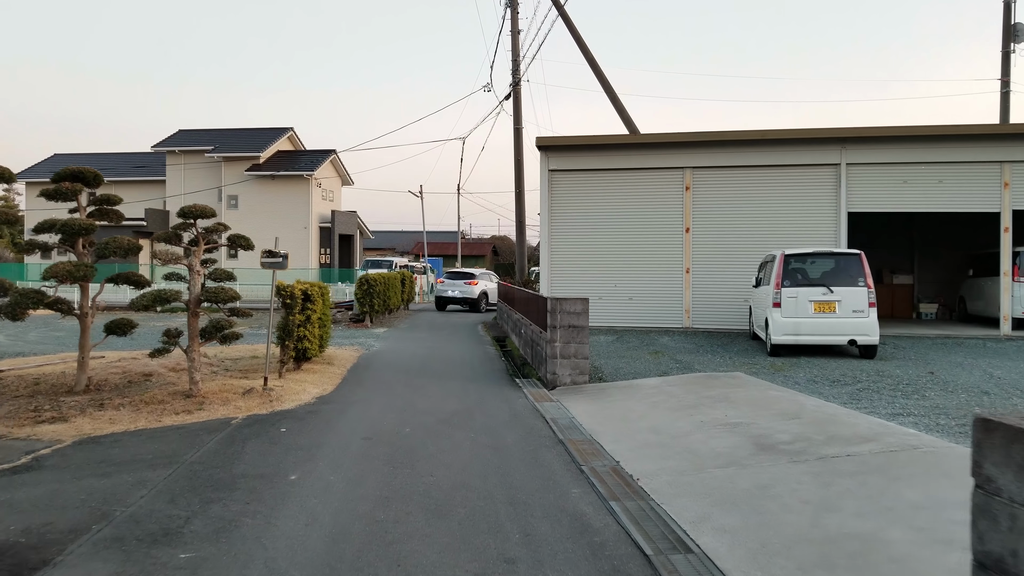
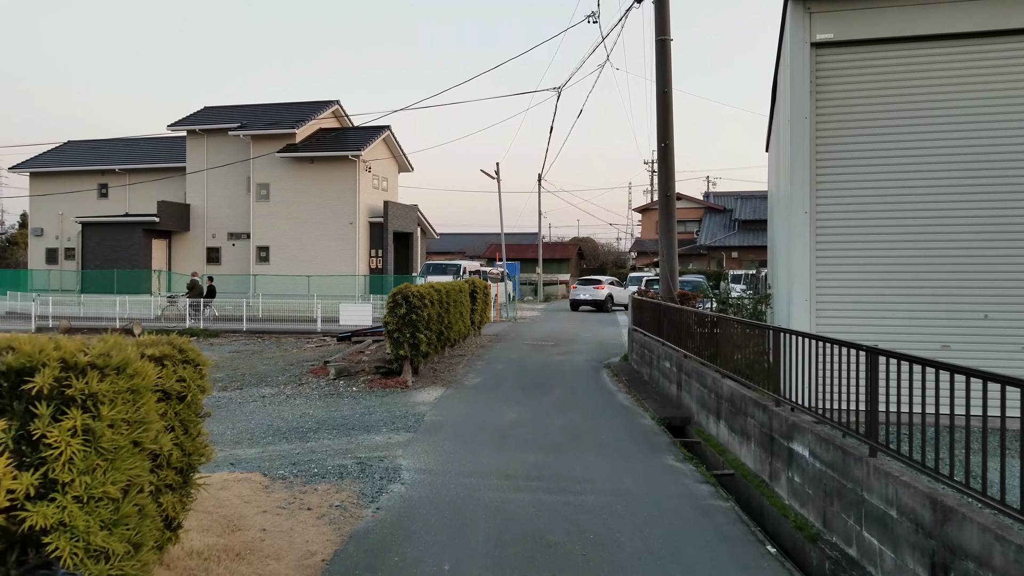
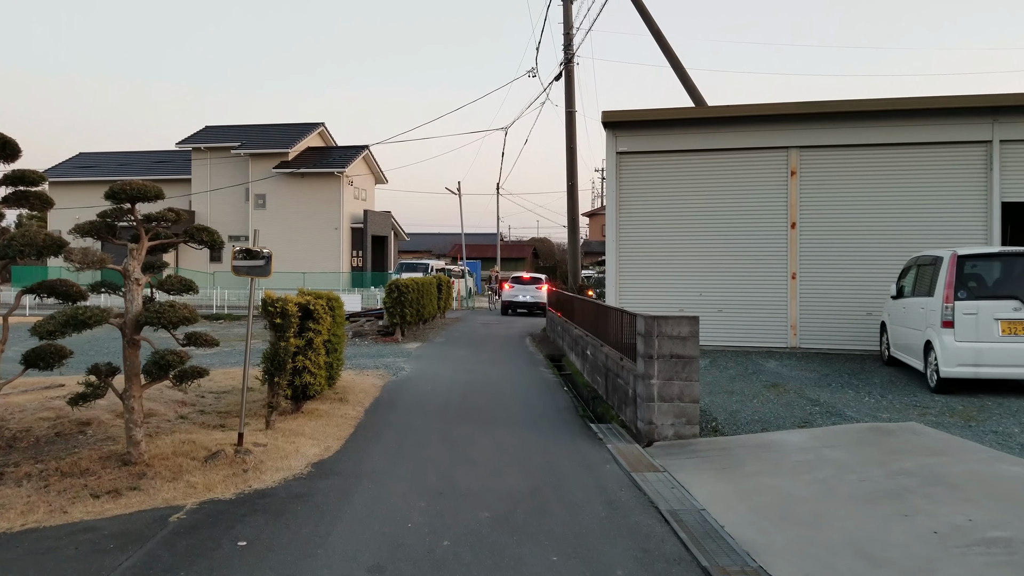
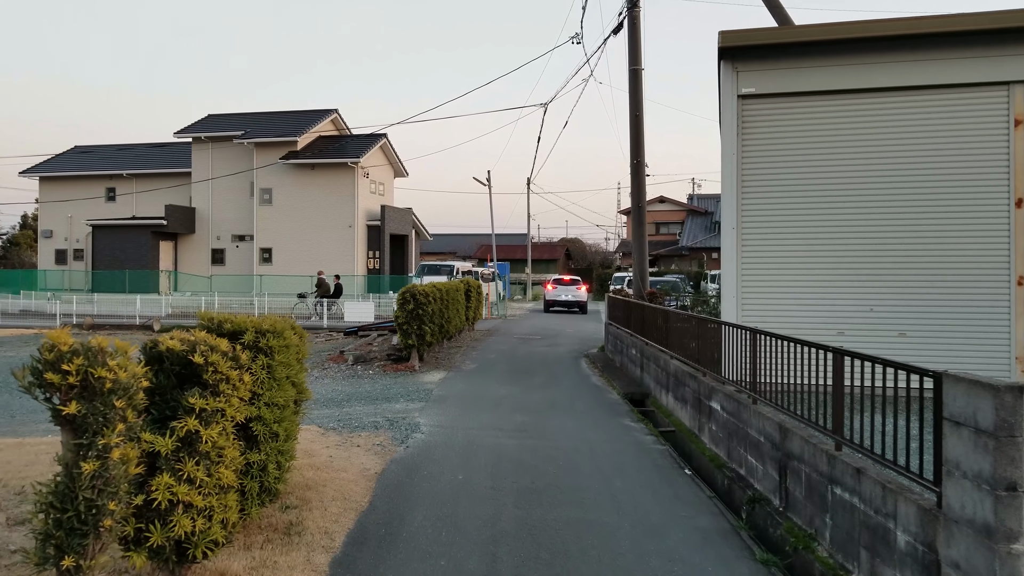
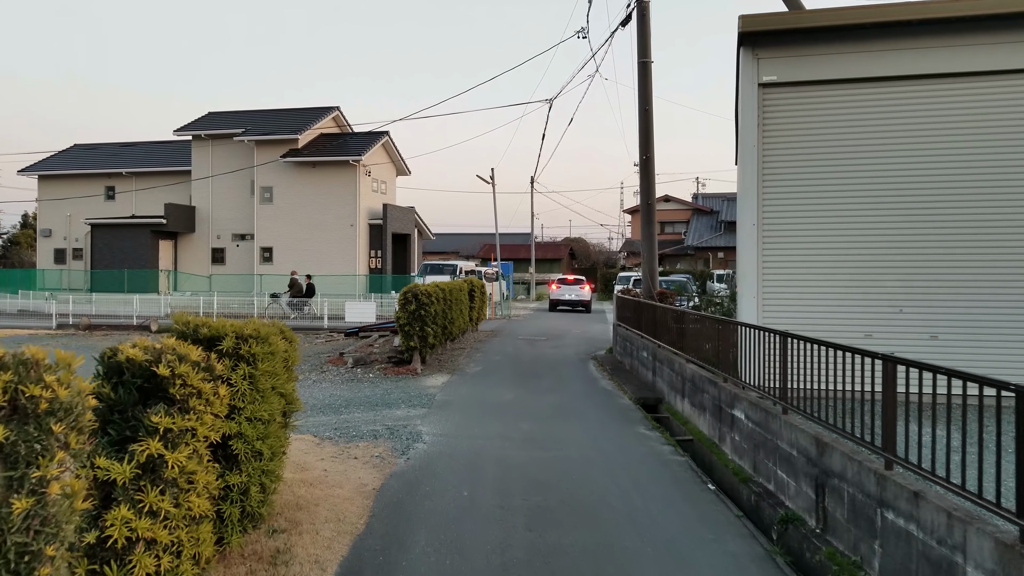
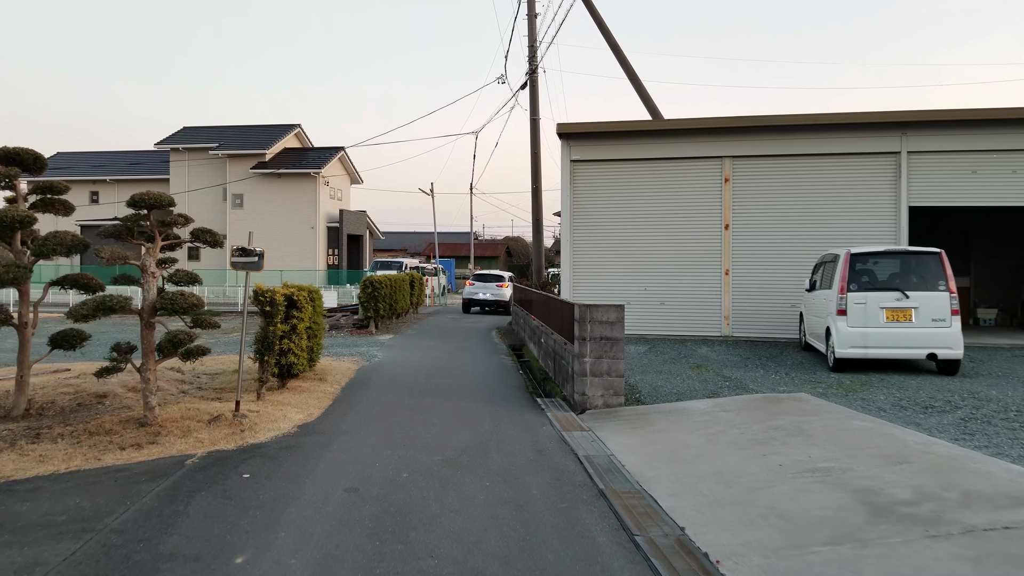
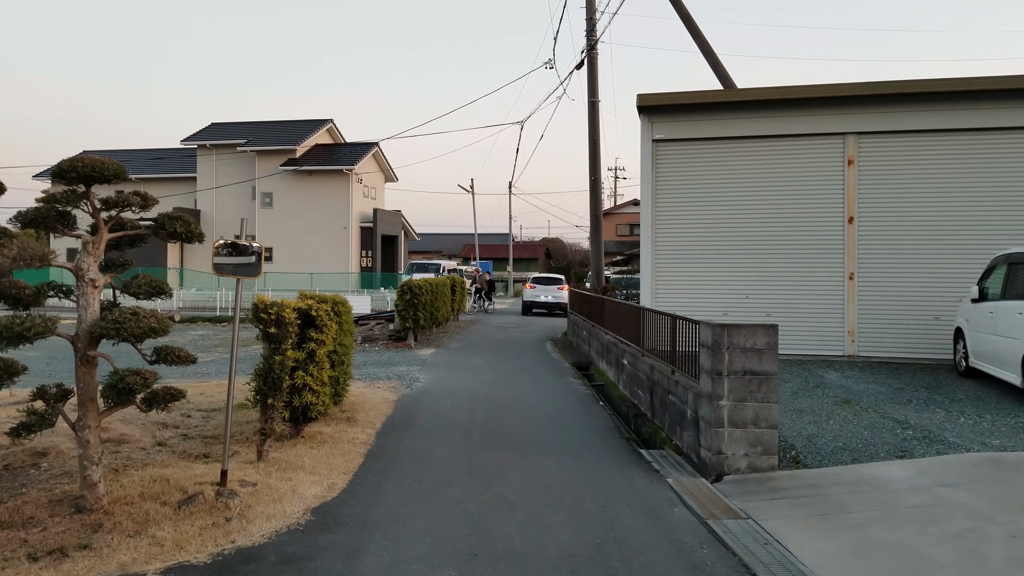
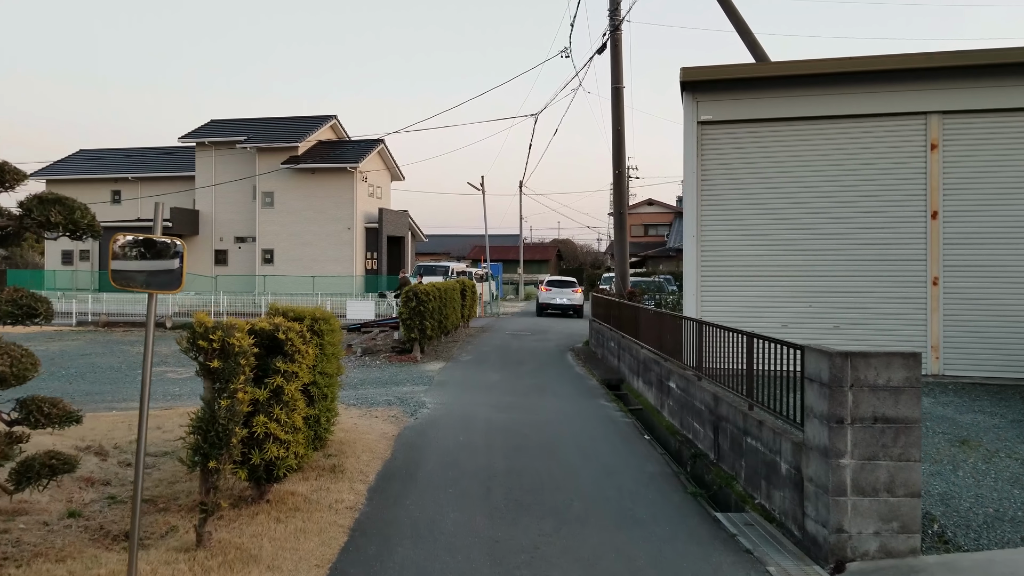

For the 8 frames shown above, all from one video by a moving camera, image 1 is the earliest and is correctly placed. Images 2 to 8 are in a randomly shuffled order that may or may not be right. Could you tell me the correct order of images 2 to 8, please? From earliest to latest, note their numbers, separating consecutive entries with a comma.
6, 3, 7, 8, 4, 5, 2
